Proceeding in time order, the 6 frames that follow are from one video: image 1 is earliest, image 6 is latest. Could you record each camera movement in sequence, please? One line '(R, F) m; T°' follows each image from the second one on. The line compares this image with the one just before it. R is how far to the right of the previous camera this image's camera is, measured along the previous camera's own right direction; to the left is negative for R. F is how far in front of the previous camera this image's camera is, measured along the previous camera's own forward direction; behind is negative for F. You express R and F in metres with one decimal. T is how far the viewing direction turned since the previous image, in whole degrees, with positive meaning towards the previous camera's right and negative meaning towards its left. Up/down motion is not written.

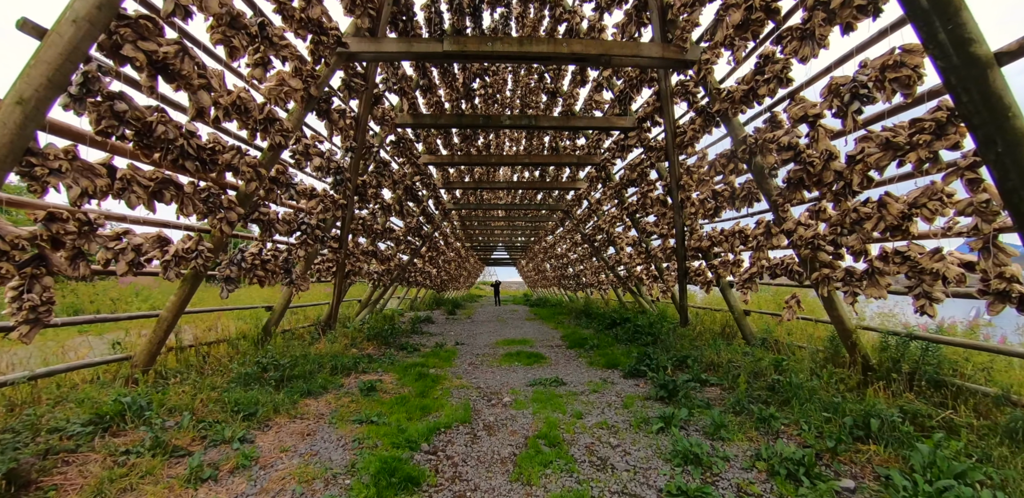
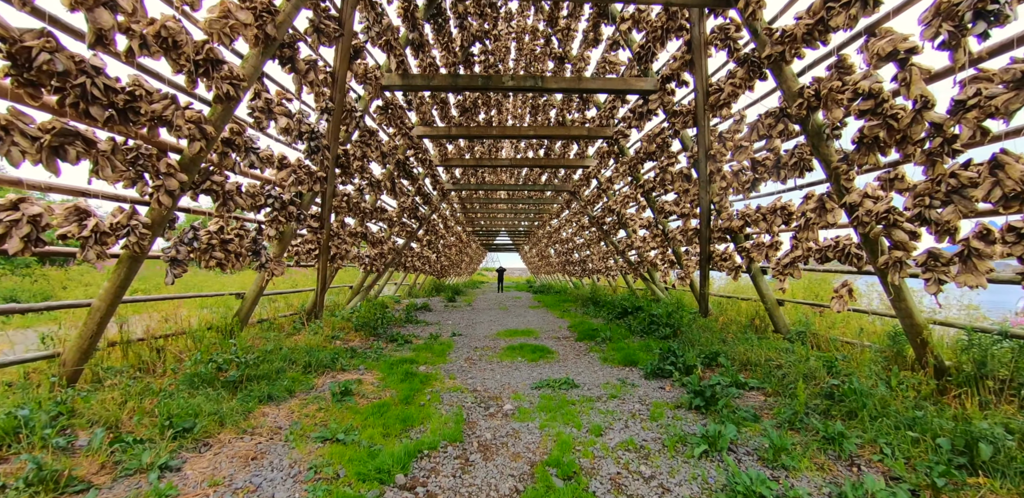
(0.0, +0.5) m; 0°
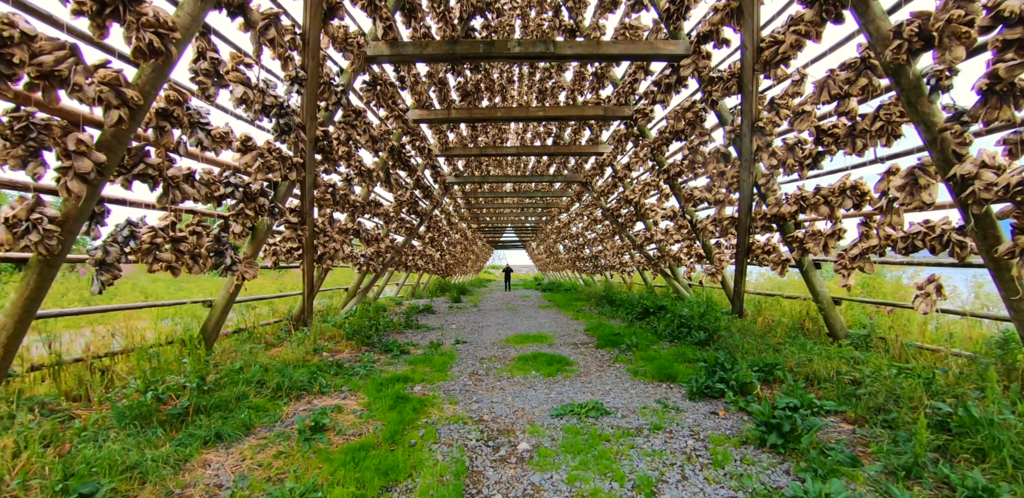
(0.0, +0.5) m; -1°
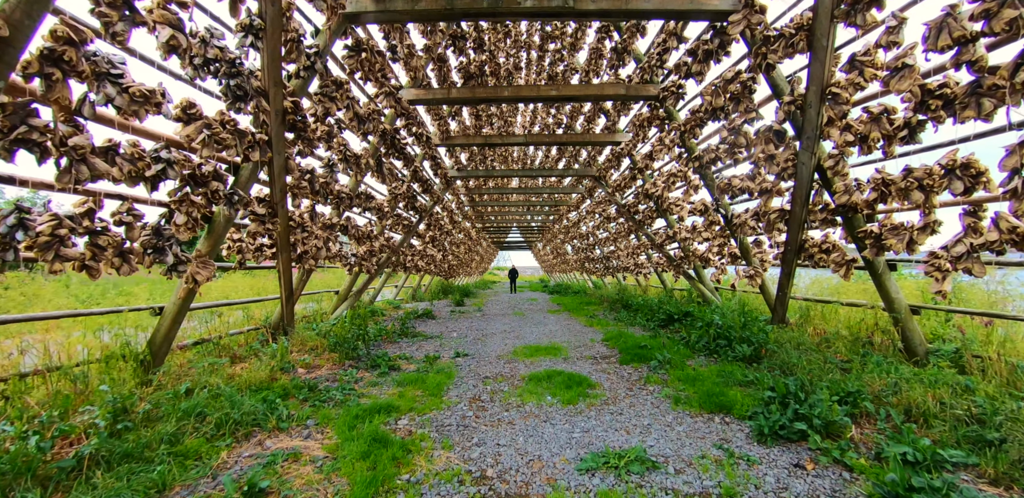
(0.0, +0.5) m; -1°
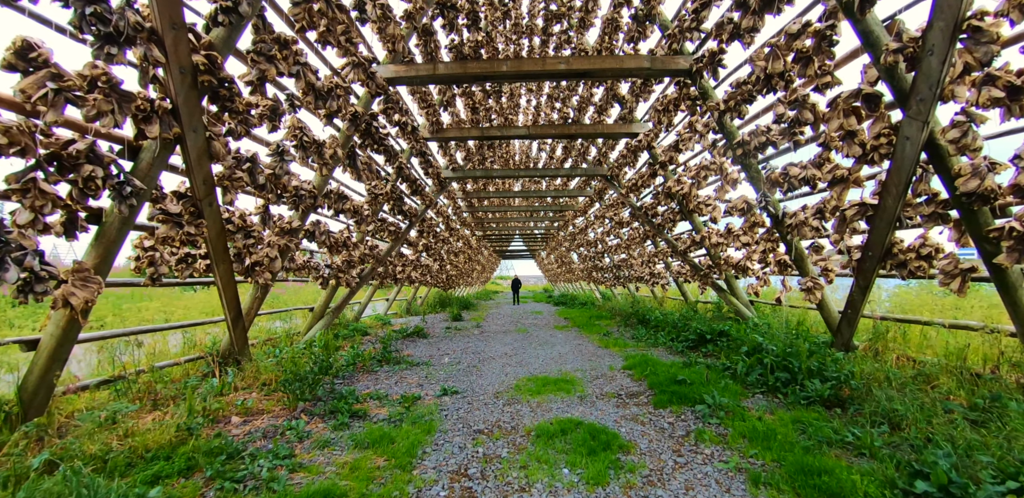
(0.0, +0.7) m; 0°
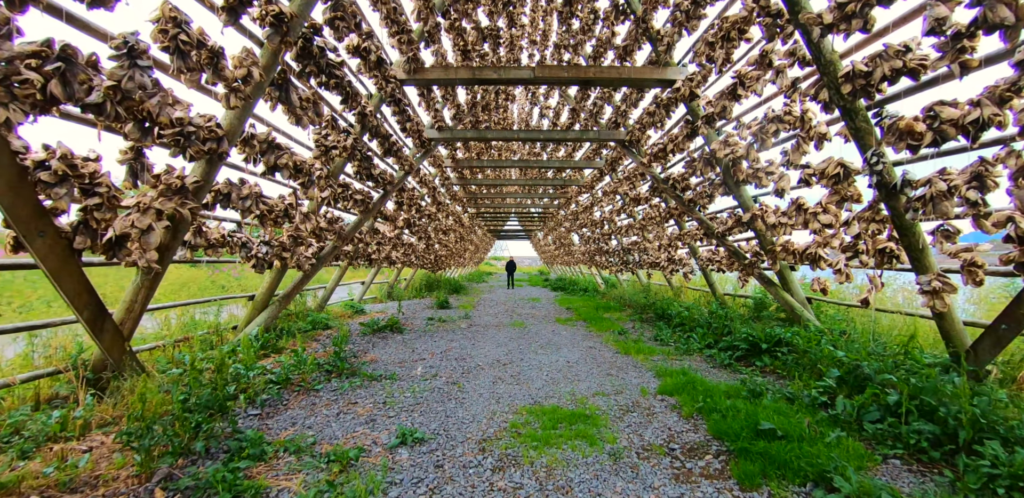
(0.0, +0.9) m; +1°
